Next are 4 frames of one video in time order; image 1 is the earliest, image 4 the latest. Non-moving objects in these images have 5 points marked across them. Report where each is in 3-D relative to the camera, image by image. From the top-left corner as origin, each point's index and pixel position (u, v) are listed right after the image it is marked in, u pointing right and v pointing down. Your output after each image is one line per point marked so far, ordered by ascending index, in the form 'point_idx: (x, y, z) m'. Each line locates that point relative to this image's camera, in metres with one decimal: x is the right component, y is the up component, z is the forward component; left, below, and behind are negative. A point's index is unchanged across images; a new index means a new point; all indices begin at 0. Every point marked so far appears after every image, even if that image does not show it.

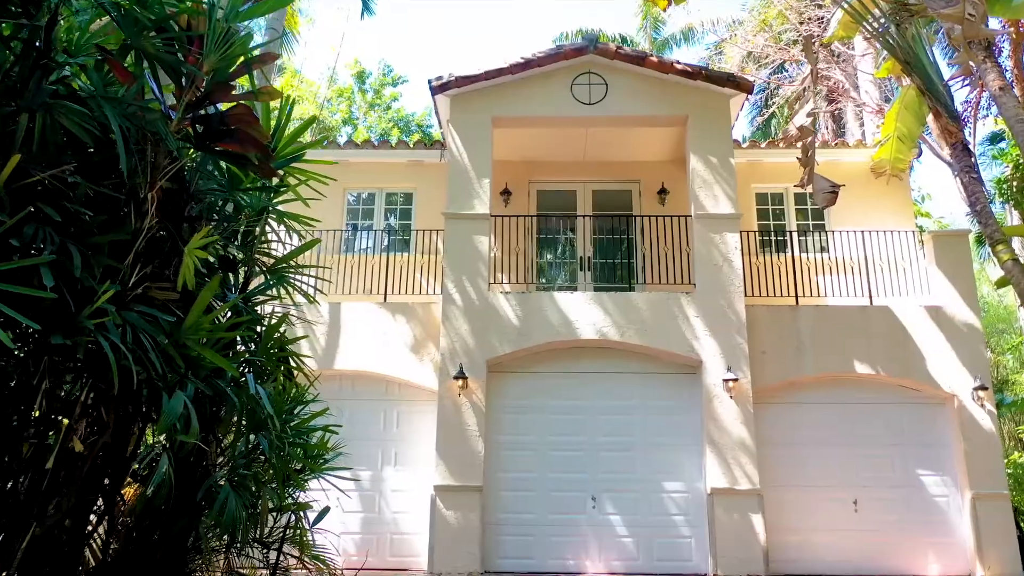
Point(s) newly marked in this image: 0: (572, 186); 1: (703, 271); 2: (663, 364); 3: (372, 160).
0: (+0.9, +1.5, +11.6) m
1: (+2.2, +0.2, +9.4) m
2: (+1.8, -0.9, +9.5) m
3: (-1.9, +1.8, +11.4) m
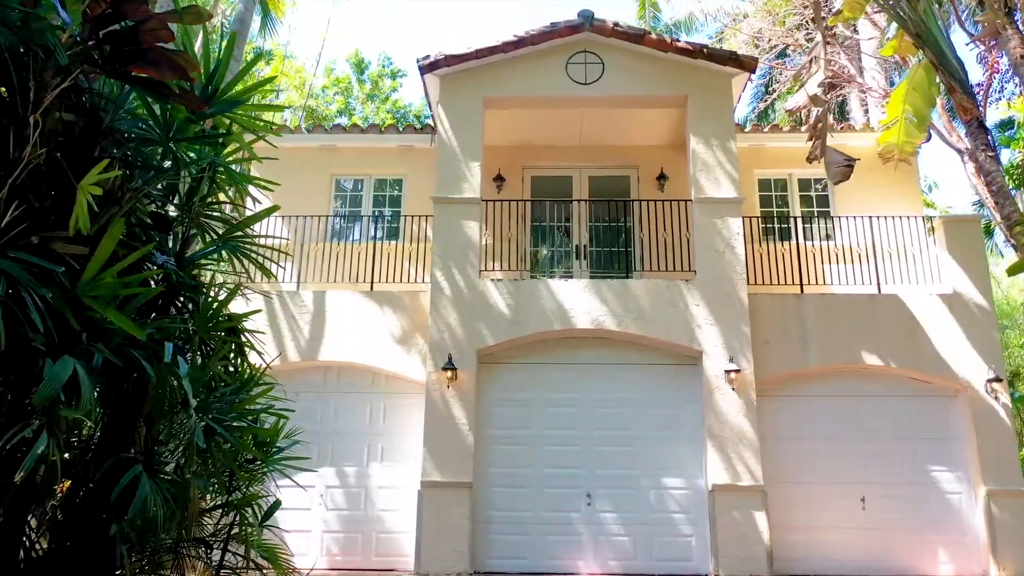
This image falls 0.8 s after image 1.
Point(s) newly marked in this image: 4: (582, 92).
0: (+0.8, +1.6, +11.1) m
1: (+2.1, +0.3, +9.0) m
2: (+1.7, -0.7, +9.1) m
3: (-2.0, +1.9, +11.0) m
4: (+0.8, +2.3, +9.6) m
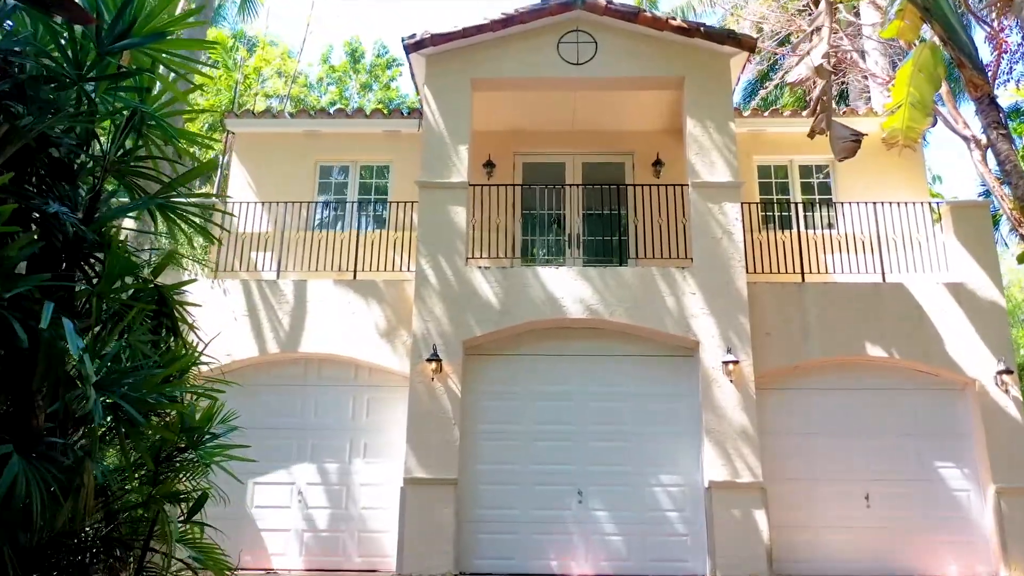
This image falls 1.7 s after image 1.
0: (+0.6, +1.7, +10.7) m
1: (+2.0, +0.5, +8.6) m
2: (+1.5, -0.6, +8.7) m
3: (-2.2, +2.0, +10.6) m
4: (+0.7, +2.4, +9.2) m
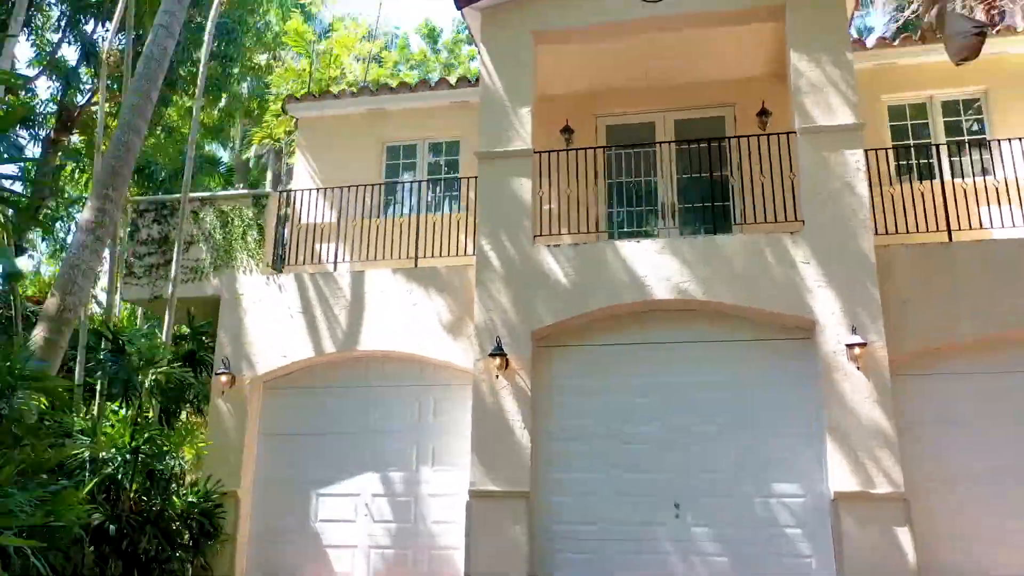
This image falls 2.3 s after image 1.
0: (+1.6, +2.0, +9.4) m
1: (+2.6, +0.7, +7.1) m
2: (+2.3, -0.4, +7.3) m
3: (-1.2, +2.2, +9.7) m
4: (+1.3, +2.7, +7.9) m
